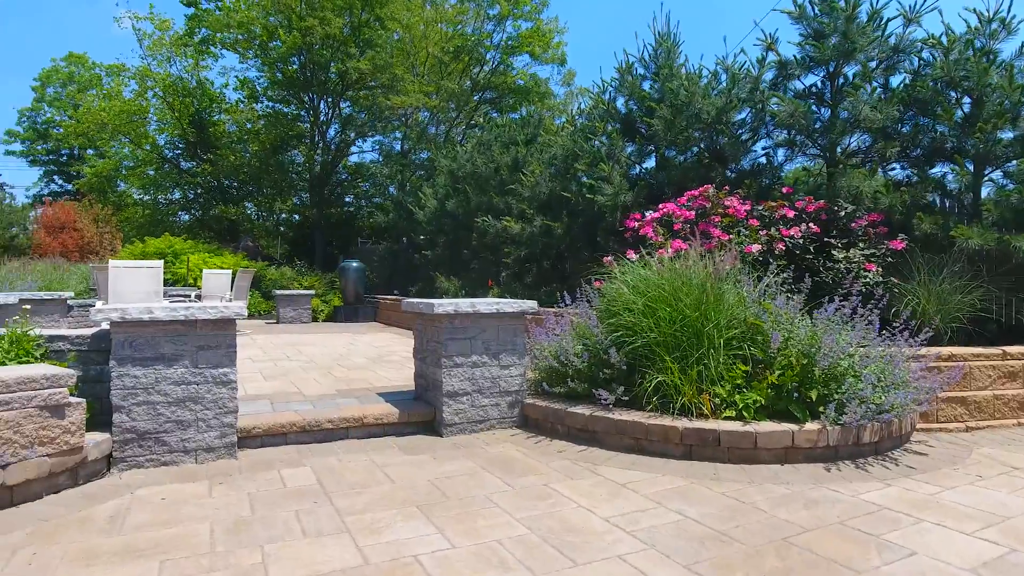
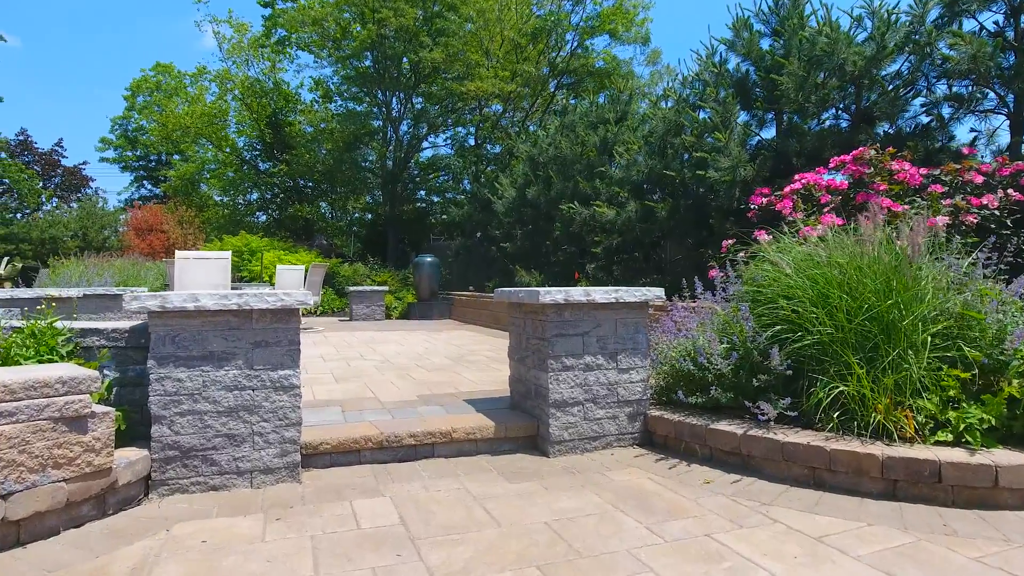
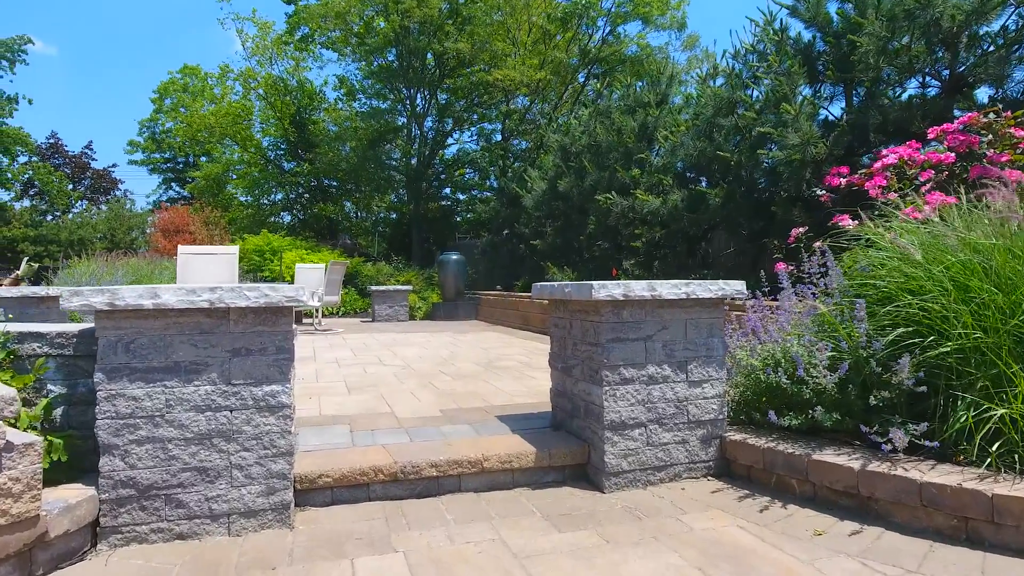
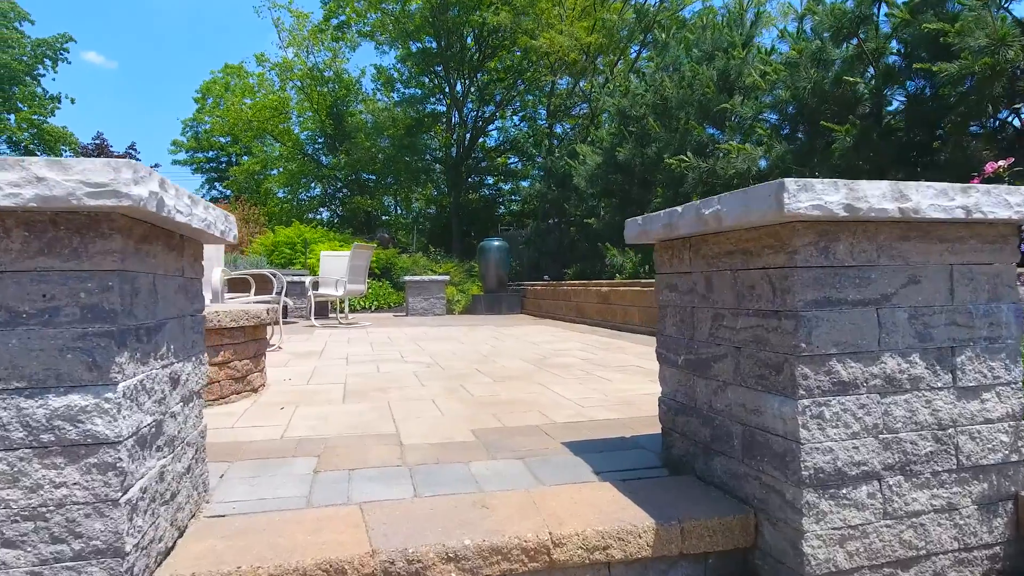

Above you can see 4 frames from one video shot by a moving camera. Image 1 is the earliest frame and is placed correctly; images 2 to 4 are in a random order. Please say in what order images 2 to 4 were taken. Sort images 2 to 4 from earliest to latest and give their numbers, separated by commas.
2, 3, 4
